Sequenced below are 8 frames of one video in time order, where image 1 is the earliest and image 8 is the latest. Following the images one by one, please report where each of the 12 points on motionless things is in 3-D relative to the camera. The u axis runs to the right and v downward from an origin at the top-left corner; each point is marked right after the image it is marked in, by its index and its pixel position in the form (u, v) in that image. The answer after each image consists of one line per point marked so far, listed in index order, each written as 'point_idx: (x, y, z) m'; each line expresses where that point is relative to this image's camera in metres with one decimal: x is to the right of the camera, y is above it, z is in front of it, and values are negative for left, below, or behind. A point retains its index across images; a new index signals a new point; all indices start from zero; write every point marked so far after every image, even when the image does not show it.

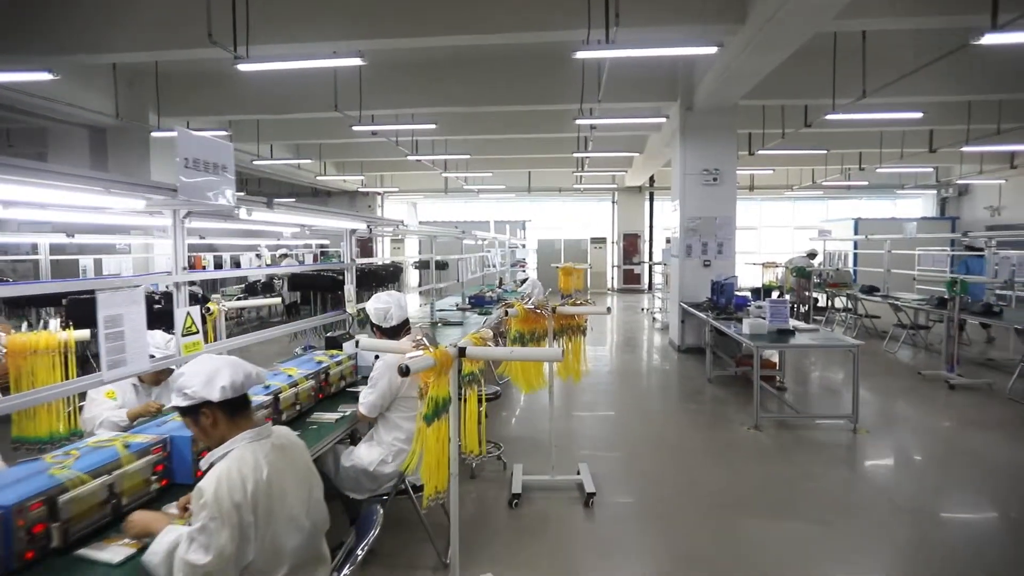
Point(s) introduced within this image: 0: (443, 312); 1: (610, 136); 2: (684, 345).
0: (-0.7, -0.3, +6.0) m
1: (+1.4, +2.2, +8.8) m
2: (+1.9, -0.7, +6.7) m
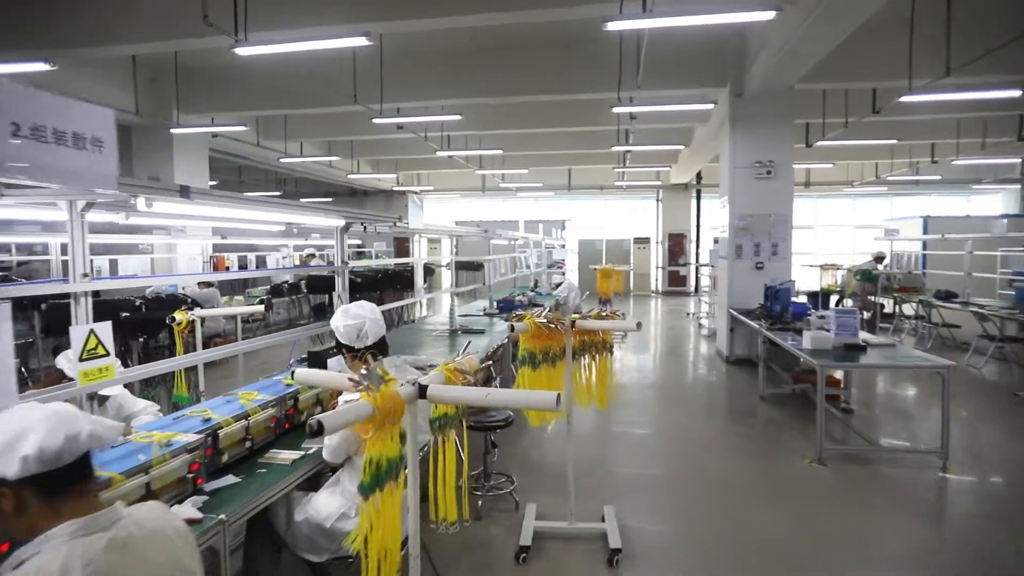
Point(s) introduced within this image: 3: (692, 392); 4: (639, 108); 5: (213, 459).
0: (-0.4, -0.3, +5.5) m
1: (+1.9, +2.2, +8.2) m
2: (+2.2, -0.7, +6.0) m
3: (+1.6, -0.9, +5.3) m
4: (+1.2, +1.6, +5.5) m
5: (-0.8, -0.5, +1.6) m
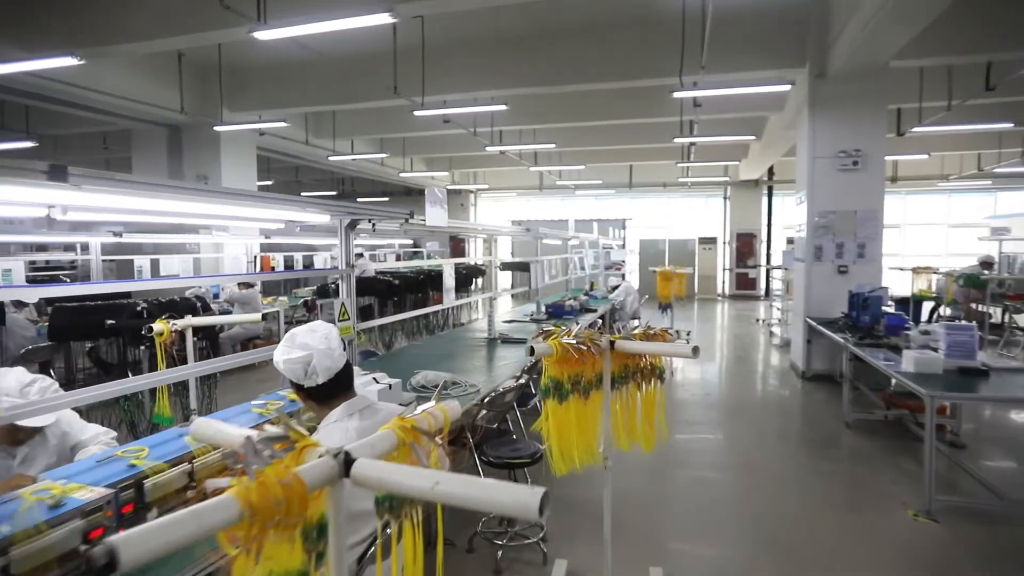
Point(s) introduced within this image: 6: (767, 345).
0: (0.0, -0.3, +5.1) m
1: (+2.6, +2.1, +7.5) m
2: (+2.7, -0.8, +5.4) m
3: (+2.0, -1.0, +4.7) m
4: (+1.6, +1.6, +4.9) m
5: (-0.8, -0.5, +1.3) m
6: (+3.2, -0.7, +7.6) m
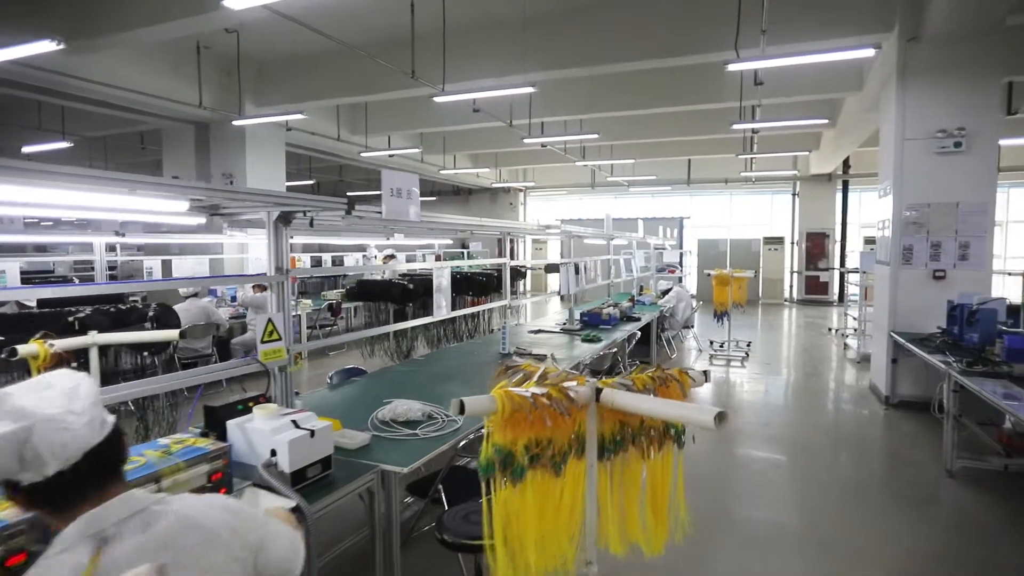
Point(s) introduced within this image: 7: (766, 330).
0: (+0.2, -0.4, +4.5) m
1: (+3.0, +2.1, +6.6) m
2: (+2.9, -0.8, +4.5) m
3: (+2.1, -1.0, +3.9) m
4: (+1.7, +1.5, +4.1) m
5: (-1.0, -0.5, +0.8) m
6: (+3.7, -0.8, +6.6) m
7: (+3.7, -0.6, +8.7) m
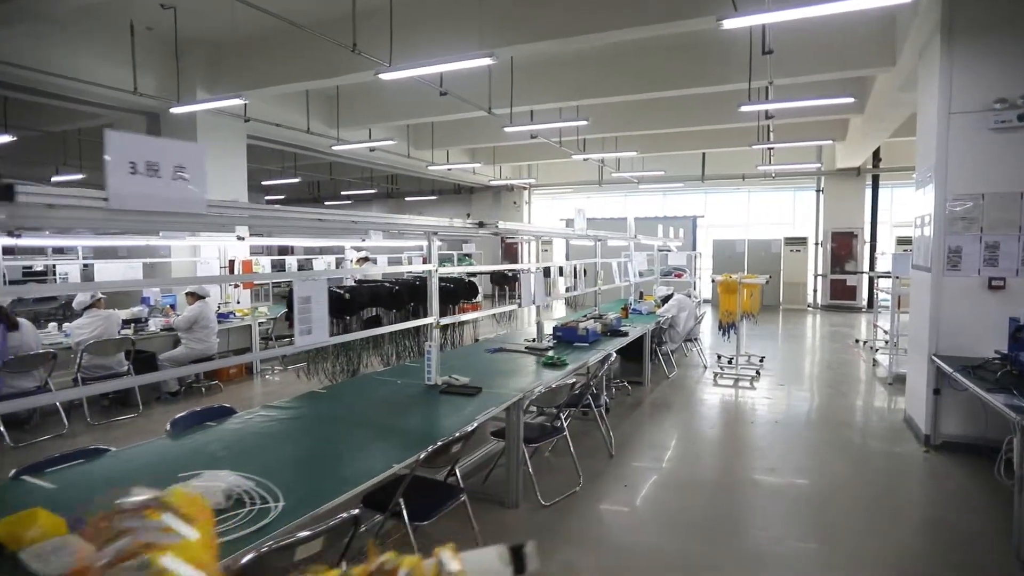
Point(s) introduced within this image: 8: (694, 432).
0: (-0.1, -0.4, +3.8) m
1: (+2.8, +2.0, +5.8) m
2: (+2.6, -0.9, +3.6) m
3: (+1.8, -1.1, +3.1) m
4: (+1.4, +1.5, +3.3) m
5: (-1.4, -0.6, +0.1) m
6: (+3.4, -0.9, +5.7) m
7: (+3.6, -0.7, +7.8) m
8: (+1.3, -1.0, +4.1) m
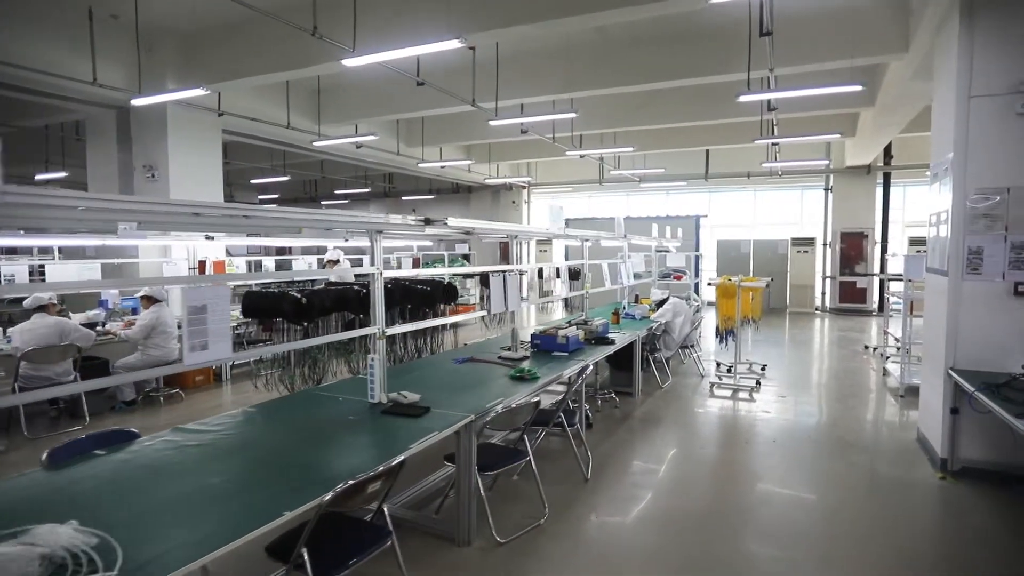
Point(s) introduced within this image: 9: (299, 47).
0: (-0.3, -0.4, +3.4) m
1: (+2.7, +2.0, +5.4) m
2: (+2.4, -0.9, +3.2) m
3: (+1.6, -1.1, +2.7) m
4: (+1.3, +1.5, +3.0) m
5: (-1.7, -0.6, -0.3) m
6: (+3.3, -0.9, +5.4) m
7: (+3.5, -0.7, +7.4) m
8: (+1.1, -1.0, +3.8) m
9: (-1.9, +2.1, +5.2) m
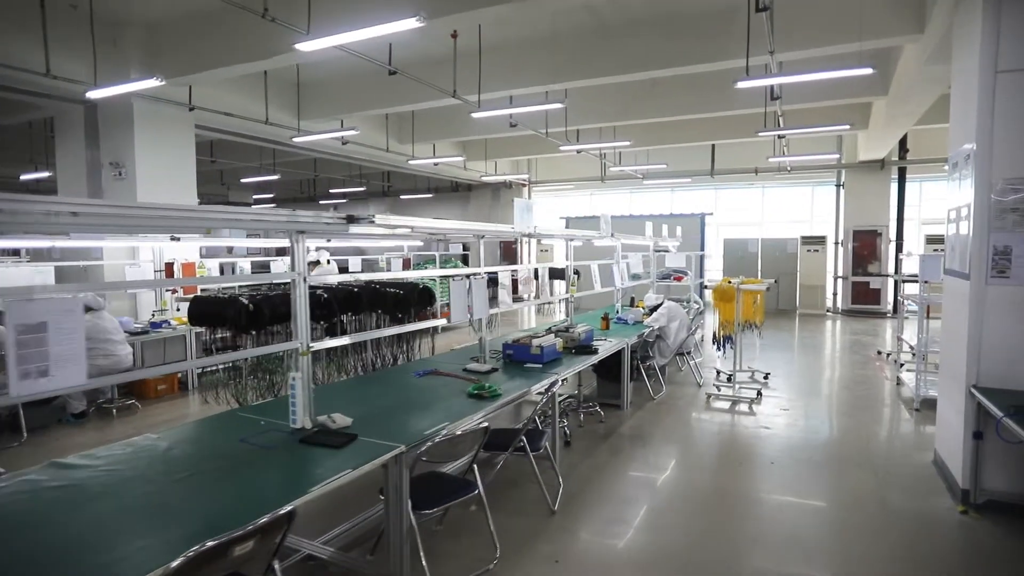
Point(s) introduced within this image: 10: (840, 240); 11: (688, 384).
0: (-0.5, -0.5, +3.1) m
1: (+2.5, +1.9, +5.0) m
2: (+2.2, -0.9, +2.8) m
3: (+1.4, -1.1, +2.3) m
4: (+1.1, +1.4, +2.6) m
5: (-1.9, -0.6, -0.6) m
6: (+3.2, -0.9, +4.9) m
7: (+3.4, -0.7, +7.0) m
8: (+0.9, -1.0, +3.4) m
9: (-2.0, +2.1, +4.9) m
10: (+5.5, +0.8, +10.0) m
11: (+1.5, -0.8, +5.3) m
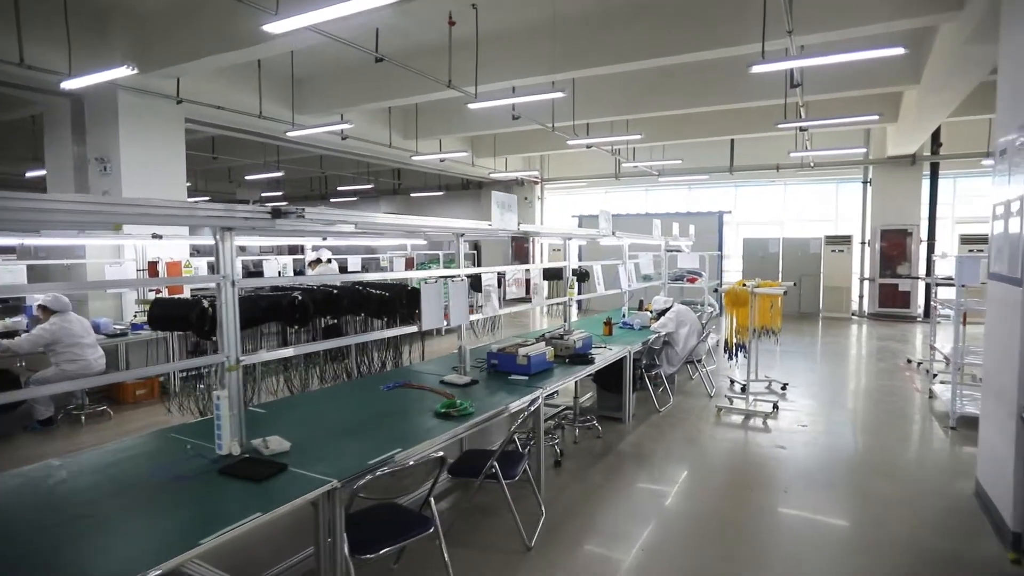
0: (-0.5, -0.5, +2.8) m
1: (+2.5, +1.9, +4.6) m
2: (+2.1, -1.0, +2.4) m
3: (+1.3, -1.2, +2.0) m
4: (+1.0, +1.4, +2.2) m
5: (-2.1, -0.6, -0.8) m
6: (+3.1, -0.9, +4.5) m
7: (+3.4, -0.8, +6.6) m
8: (+0.8, -1.1, +3.1) m
9: (-2.0, +2.1, +4.6) m
10: (+5.6, +0.8, +9.5) m
11: (+1.5, -0.9, +4.9) m
